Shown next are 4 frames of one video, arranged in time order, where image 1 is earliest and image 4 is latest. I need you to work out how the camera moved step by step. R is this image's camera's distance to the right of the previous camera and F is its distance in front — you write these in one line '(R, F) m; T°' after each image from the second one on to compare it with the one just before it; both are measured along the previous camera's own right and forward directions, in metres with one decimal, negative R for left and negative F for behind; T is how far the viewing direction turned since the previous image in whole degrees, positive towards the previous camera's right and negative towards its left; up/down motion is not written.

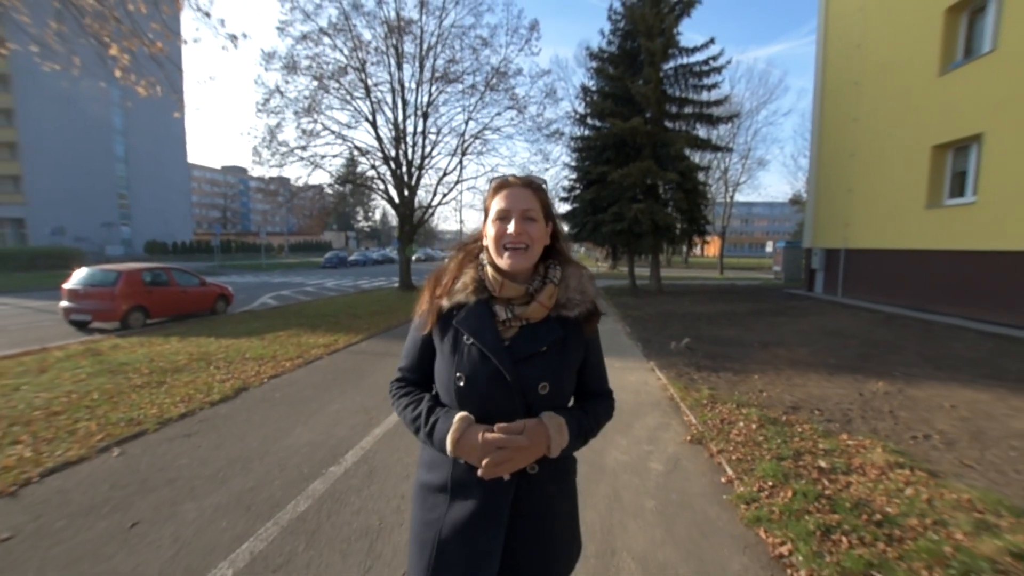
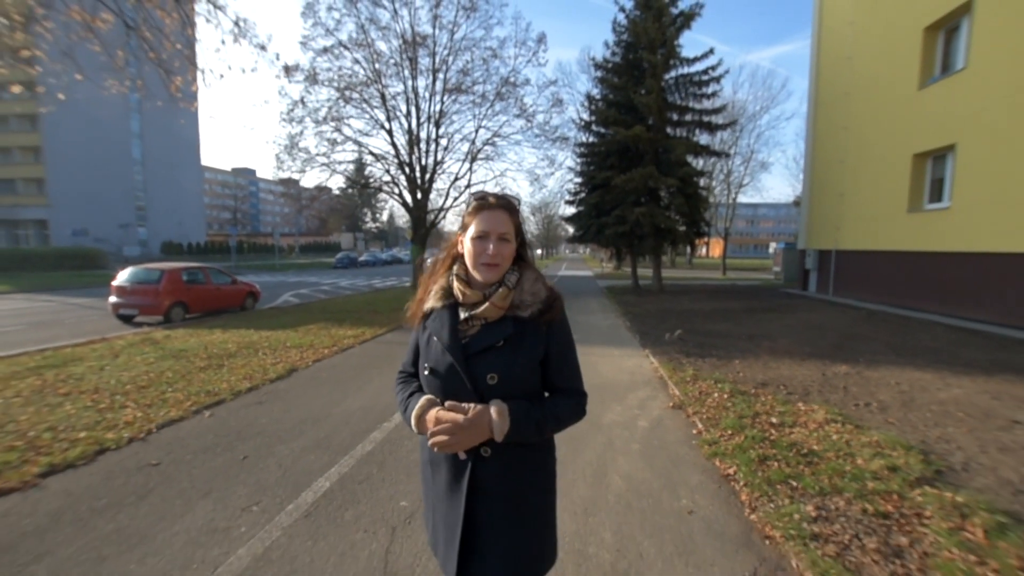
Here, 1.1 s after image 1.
(-0.1, -1.0) m; -1°
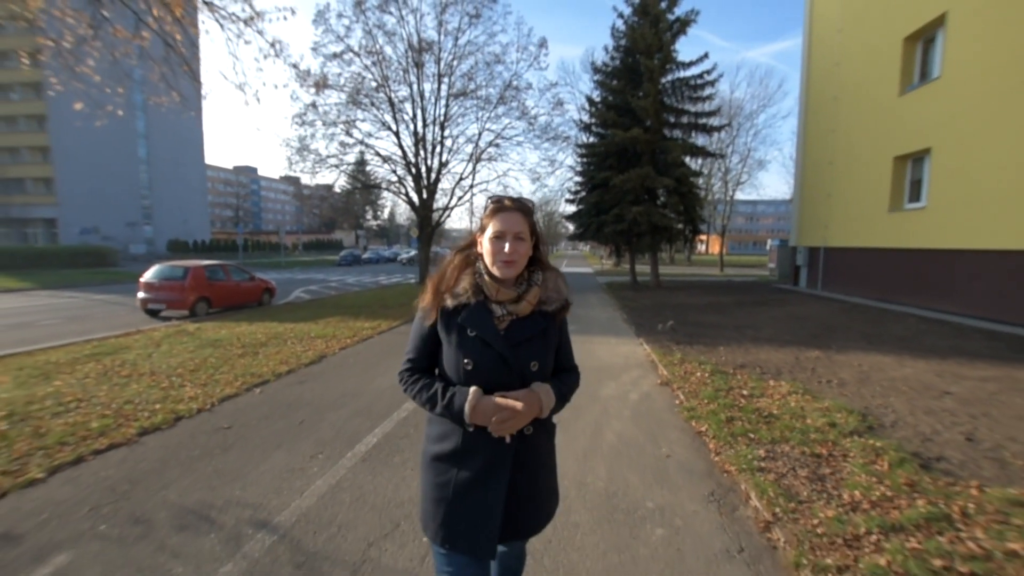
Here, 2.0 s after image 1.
(-0.1, -0.8) m; 0°
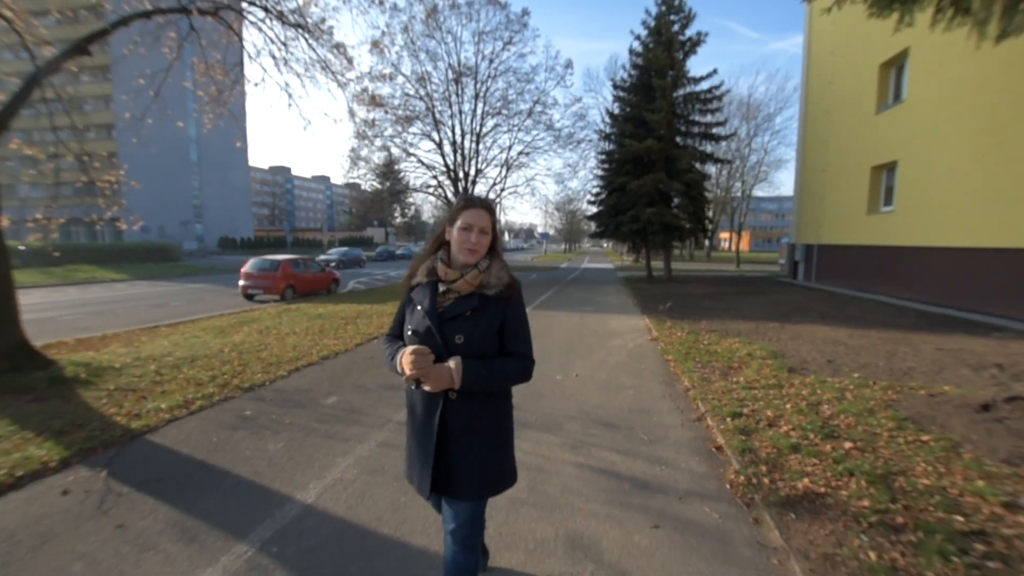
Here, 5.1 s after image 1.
(-0.3, -2.7) m; -3°
